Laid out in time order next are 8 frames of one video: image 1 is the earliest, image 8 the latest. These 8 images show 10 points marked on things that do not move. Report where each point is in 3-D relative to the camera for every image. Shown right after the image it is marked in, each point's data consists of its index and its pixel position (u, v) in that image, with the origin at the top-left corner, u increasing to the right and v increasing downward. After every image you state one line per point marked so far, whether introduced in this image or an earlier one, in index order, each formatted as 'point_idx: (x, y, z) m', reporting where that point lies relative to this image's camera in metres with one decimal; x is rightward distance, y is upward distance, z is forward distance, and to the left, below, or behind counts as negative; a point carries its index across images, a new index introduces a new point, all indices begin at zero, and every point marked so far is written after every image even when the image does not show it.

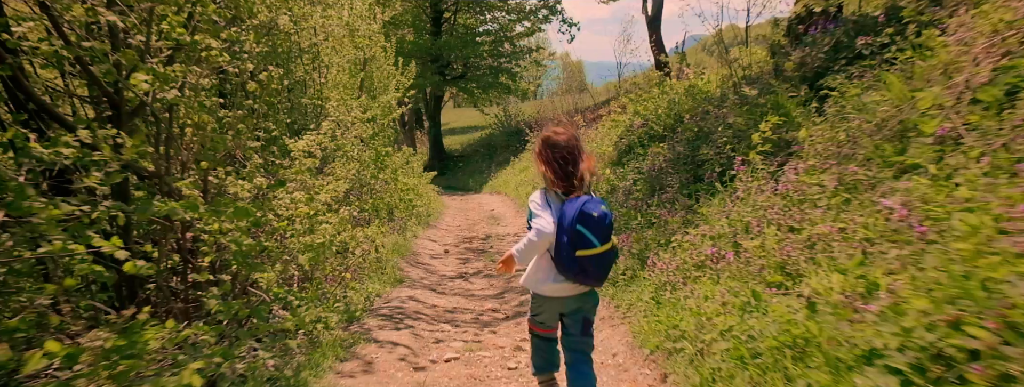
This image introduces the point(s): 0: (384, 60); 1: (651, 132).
0: (-3.6, +3.8, +17.4) m
1: (+2.3, +1.0, +10.1) m
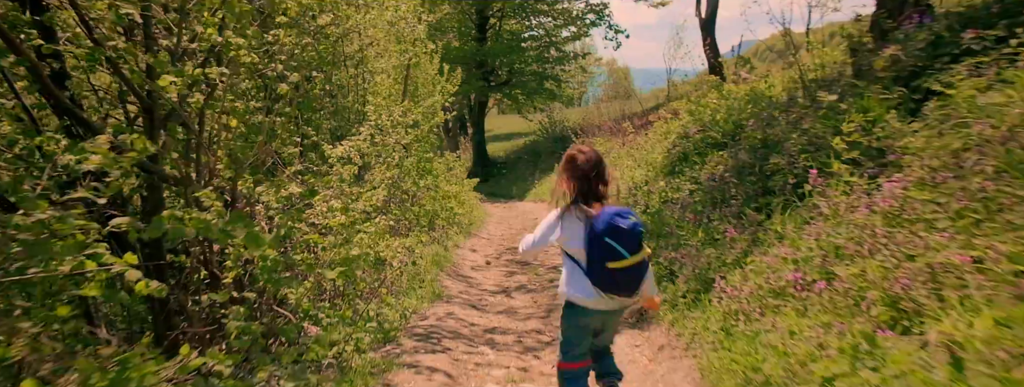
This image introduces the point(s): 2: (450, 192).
0: (-2.3, +3.6, +17.2) m
1: (+3.0, +0.8, +9.5) m
2: (-1.5, 0.0, +14.0) m
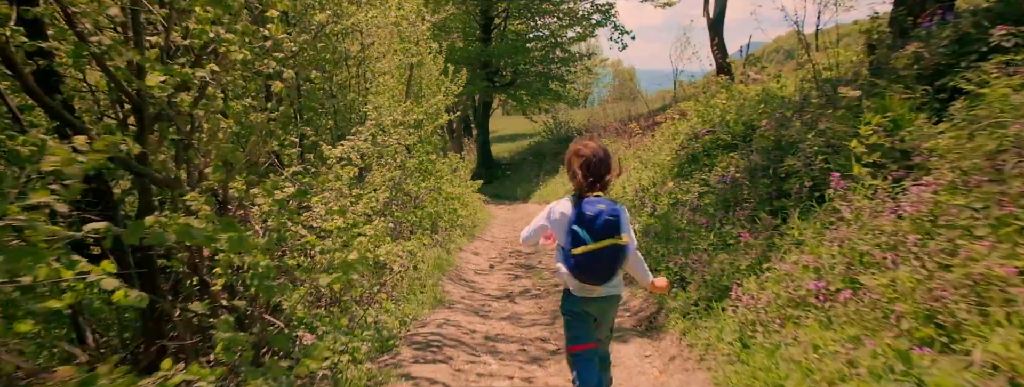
0: (-2.2, +3.5, +17.0) m
1: (+3.1, +0.8, +9.2) m
2: (-1.4, 0.0, +13.8) m
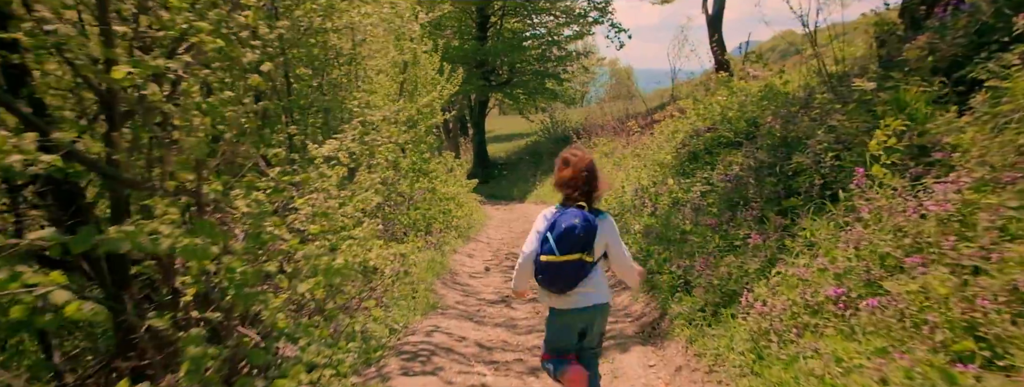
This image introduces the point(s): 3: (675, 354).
0: (-2.3, +3.5, +16.7) m
1: (+3.0, +0.8, +9.0) m
2: (-1.4, 0.0, +13.5) m
3: (+1.1, -1.1, +4.3) m
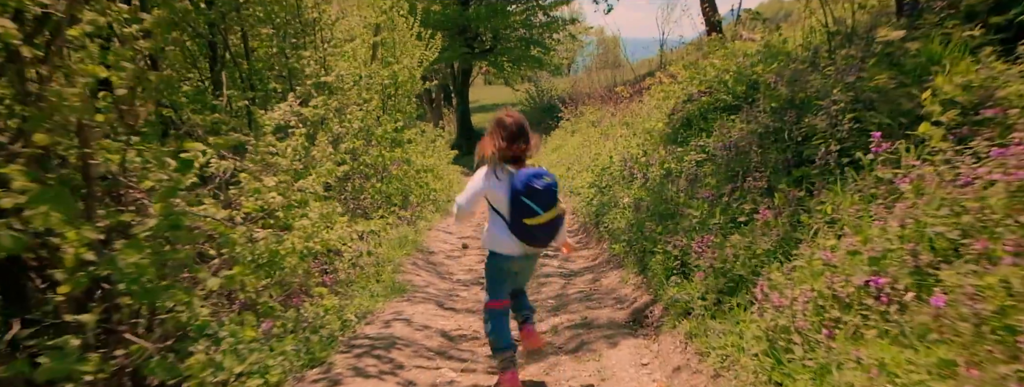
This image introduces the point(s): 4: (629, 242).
0: (-2.8, +4.3, +15.8) m
1: (+2.8, +1.2, +8.3) m
2: (-1.8, +0.6, +12.8) m
3: (+1.0, -0.9, +3.7) m
4: (+1.2, -0.5, +6.5) m
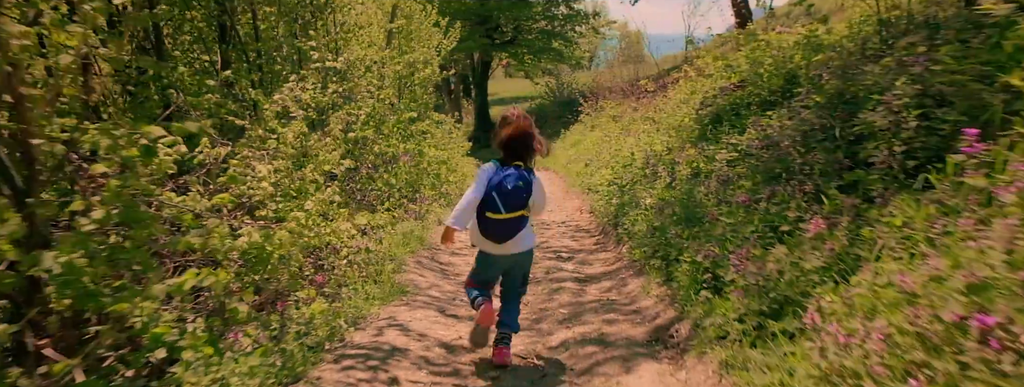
0: (-2.2, +4.5, +15.3) m
1: (+3.0, +1.2, +7.7) m
2: (-1.5, +0.7, +12.3) m
3: (+1.0, -1.0, +3.1) m
4: (+1.4, -0.5, +5.9) m
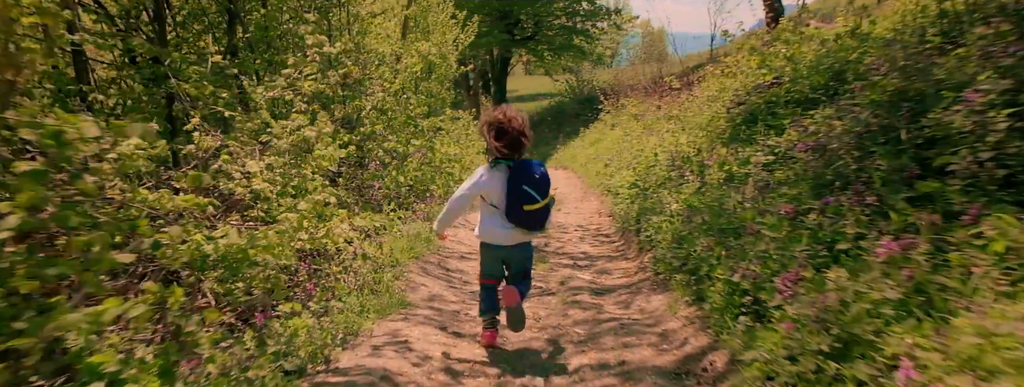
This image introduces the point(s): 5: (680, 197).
0: (-1.8, +4.5, +14.8) m
1: (+3.1, +1.1, +7.0) m
2: (-1.2, +0.7, +11.8) m
3: (+1.0, -1.0, +2.6) m
4: (+1.5, -0.6, +5.4) m
5: (+1.9, 0.0, +6.7) m
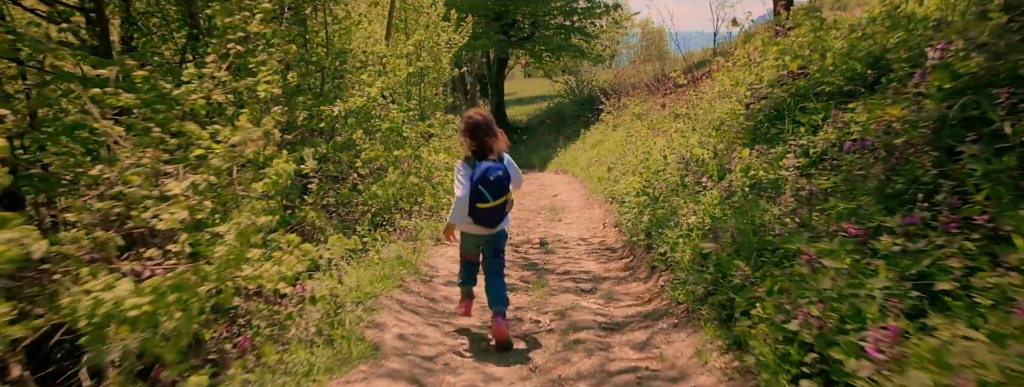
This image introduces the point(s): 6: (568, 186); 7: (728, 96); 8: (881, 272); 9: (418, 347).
0: (-1.9, +4.3, +13.9) m
1: (+3.0, +1.1, +6.1) m
2: (-1.3, +0.5, +10.8) m
3: (+0.9, -1.1, +1.6) m
4: (+1.4, -0.7, +4.4) m
5: (+1.8, -0.1, +5.8) m
6: (+1.4, +0.2, +14.8) m
7: (+3.1, +1.4, +8.7) m
8: (+1.7, -0.3, +2.7) m
9: (-0.7, -1.1, +4.4) m
